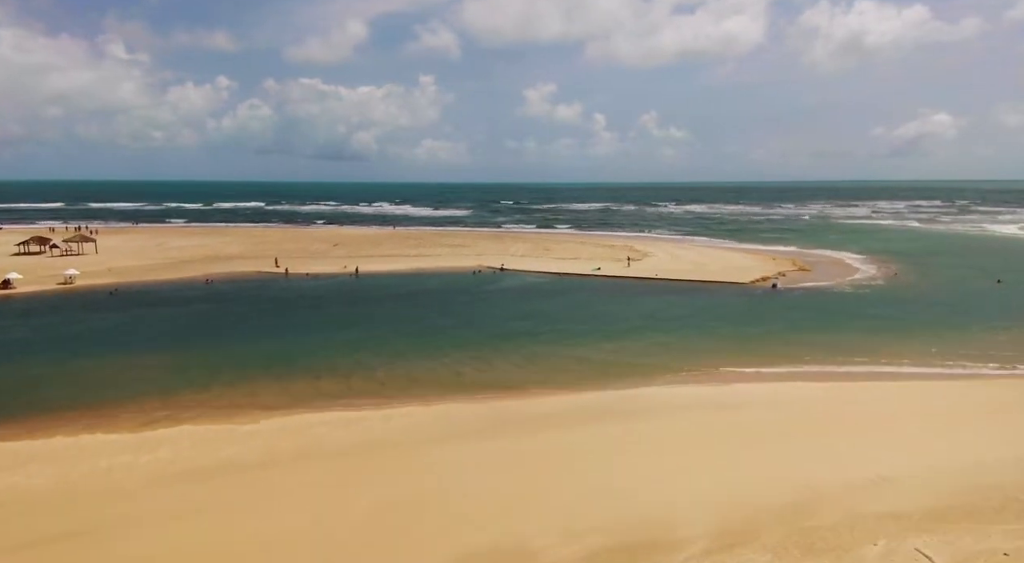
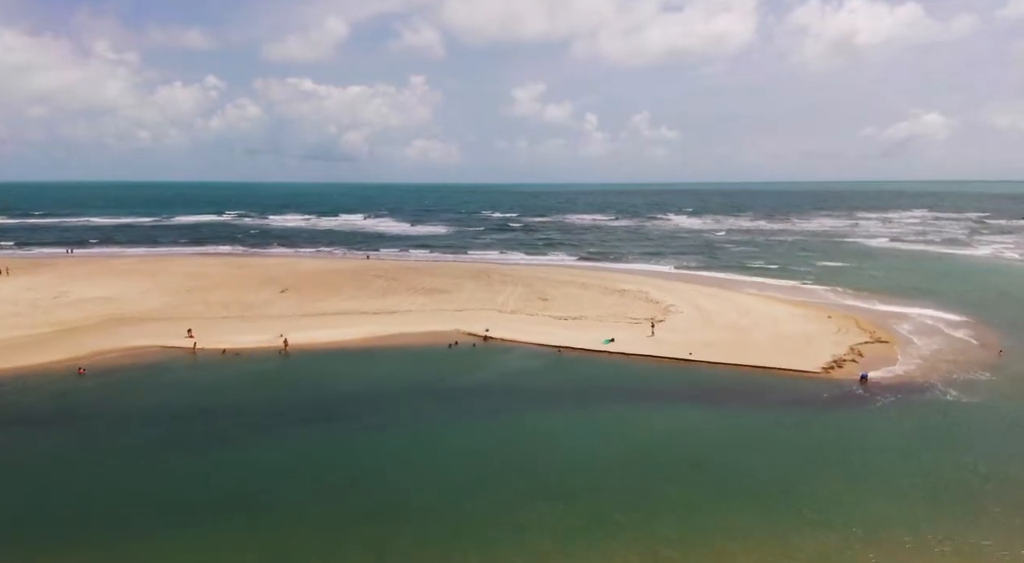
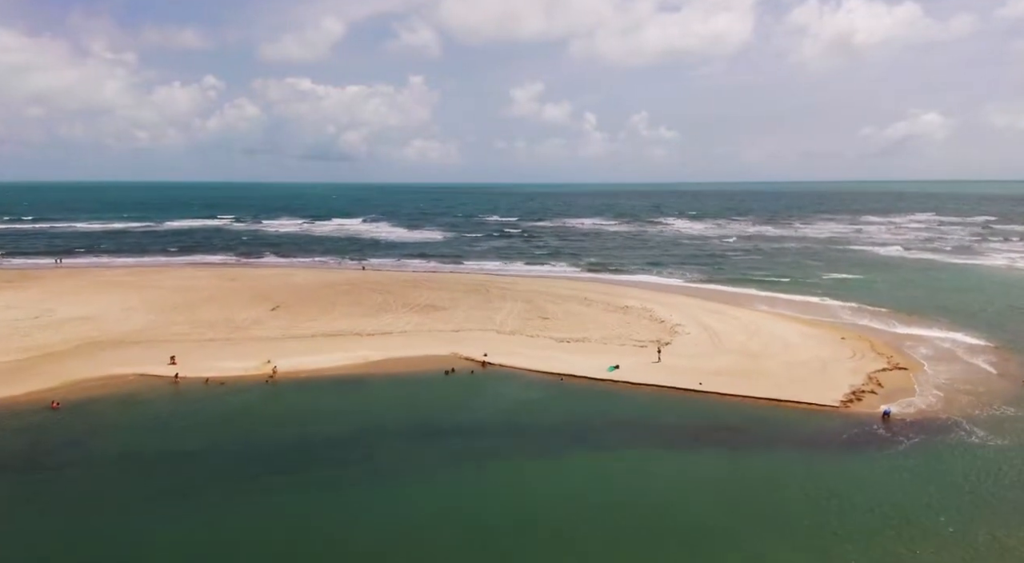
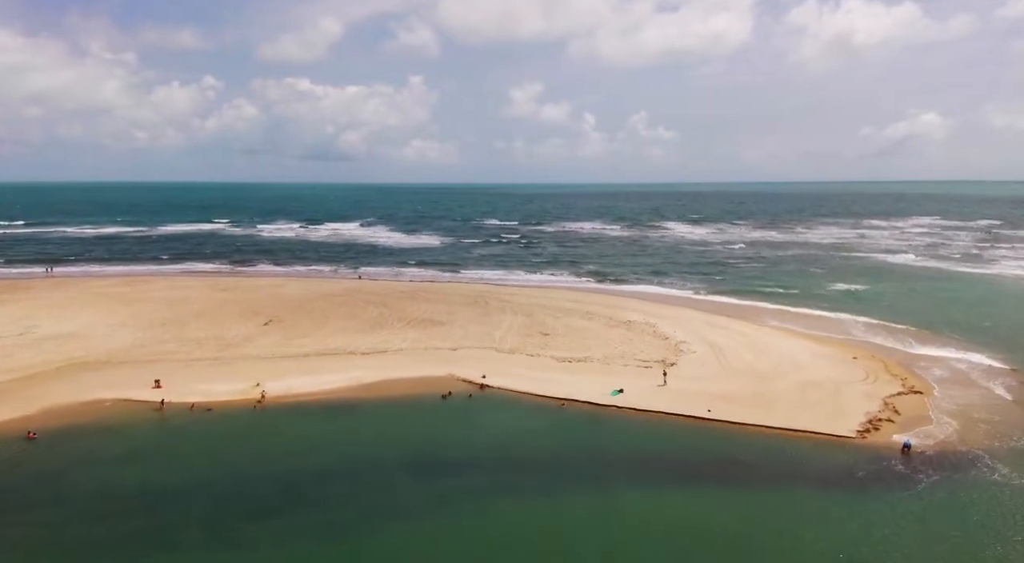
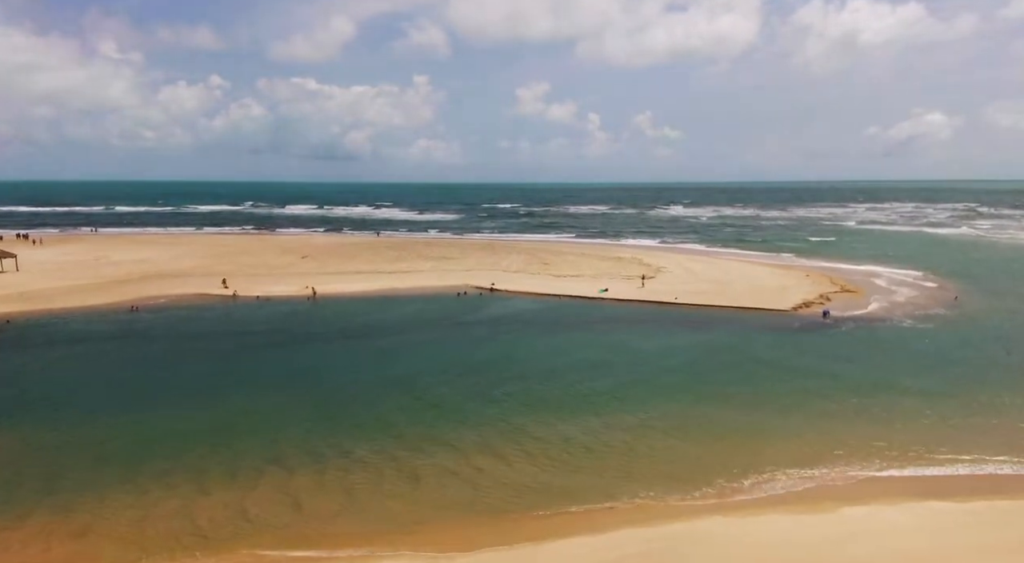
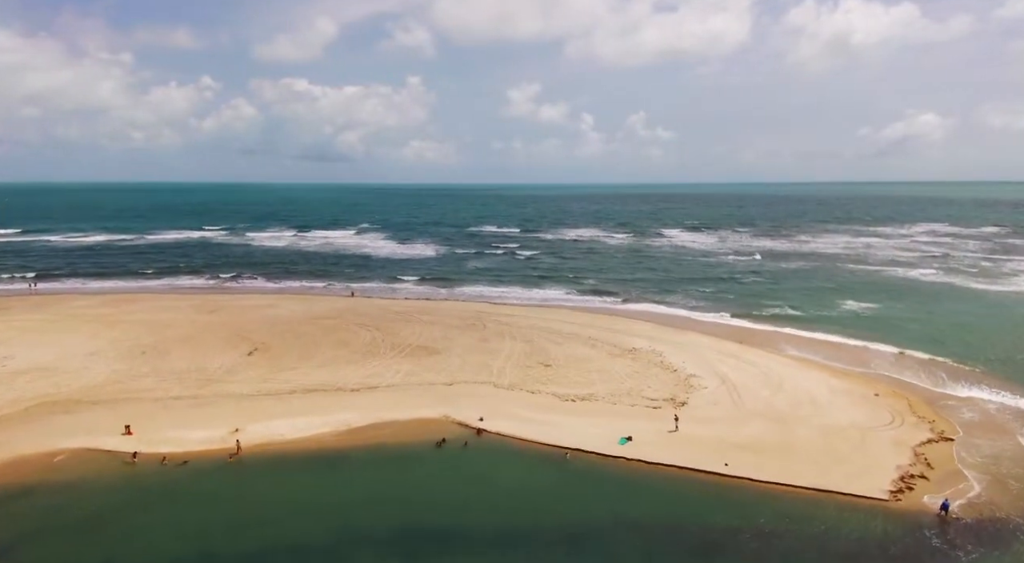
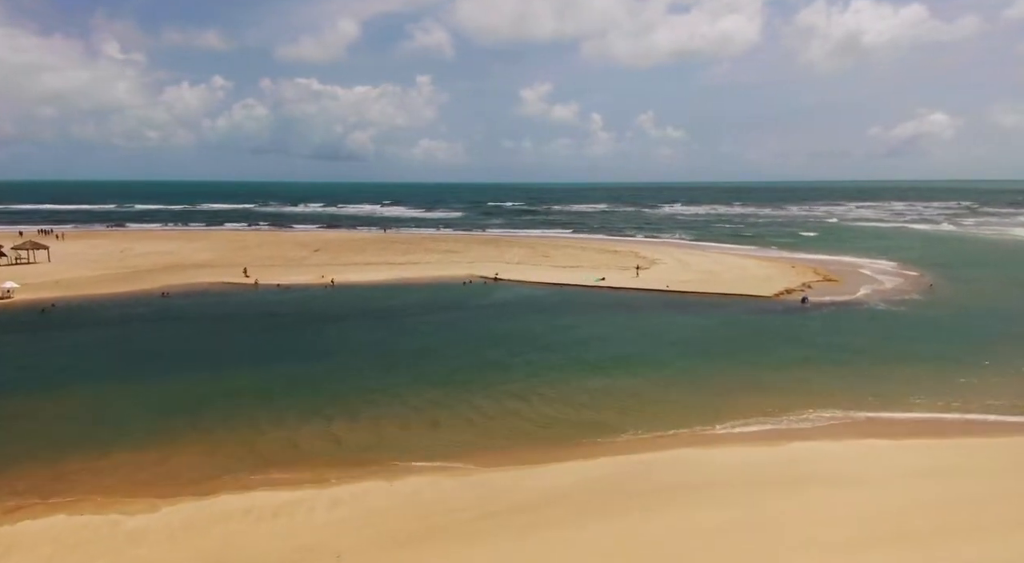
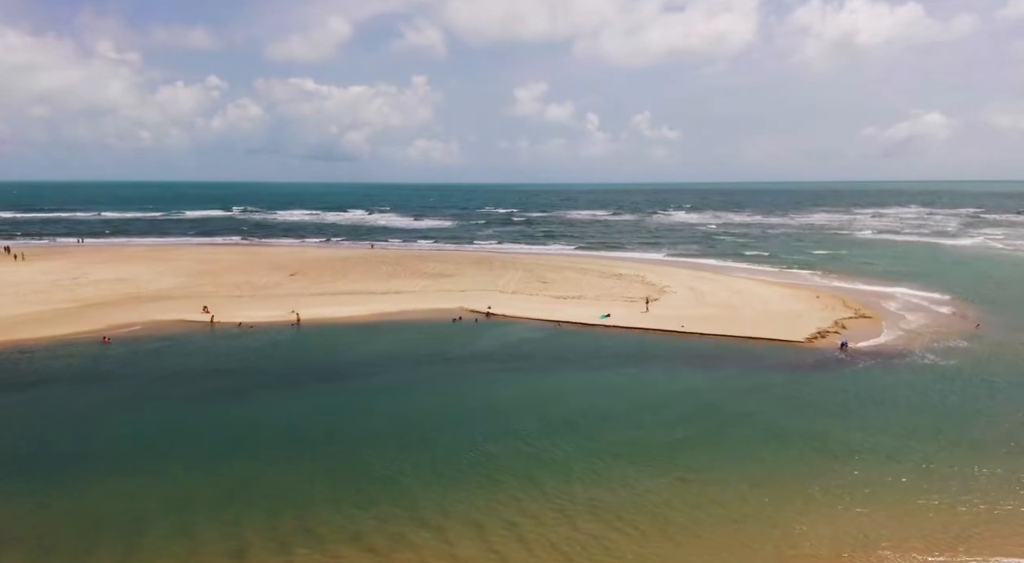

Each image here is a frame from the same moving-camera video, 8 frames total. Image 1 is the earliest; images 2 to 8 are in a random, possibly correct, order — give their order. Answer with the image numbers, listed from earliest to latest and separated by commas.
7, 5, 8, 2, 3, 4, 6
